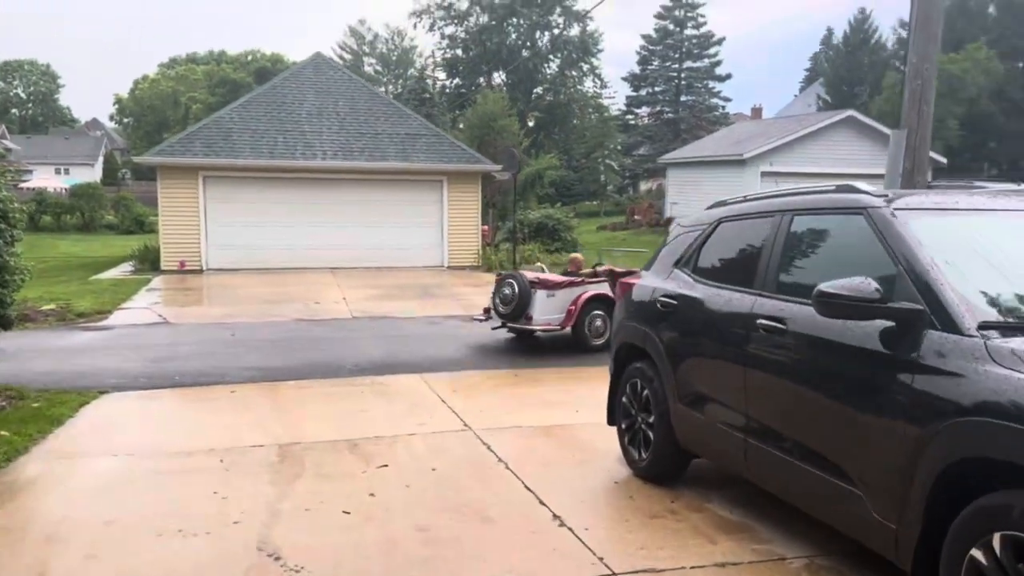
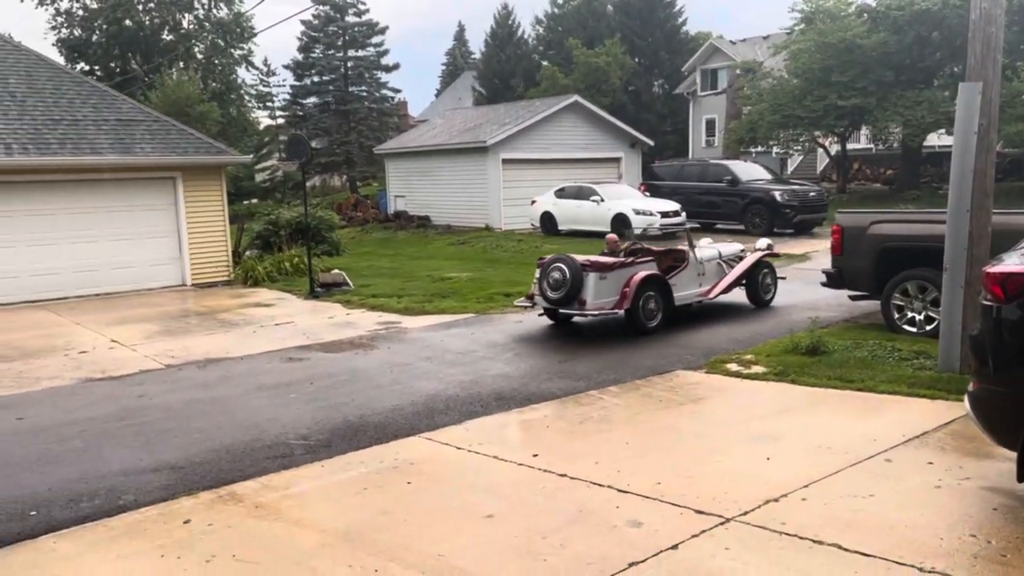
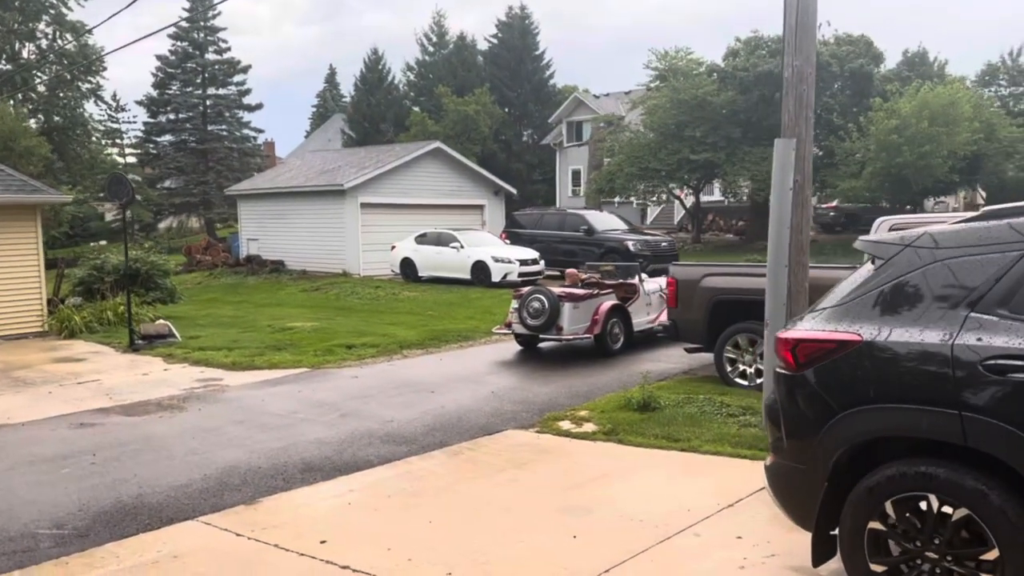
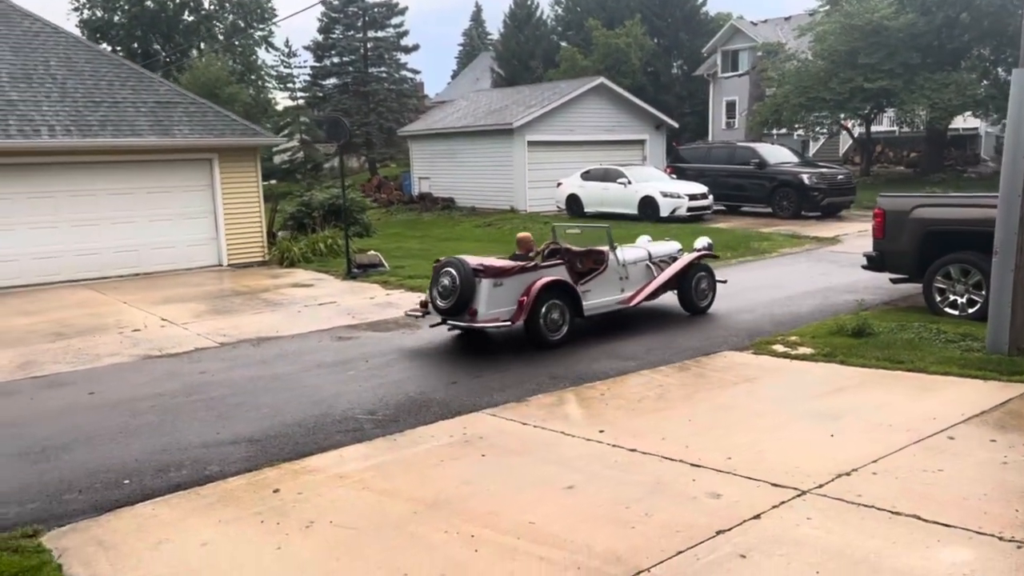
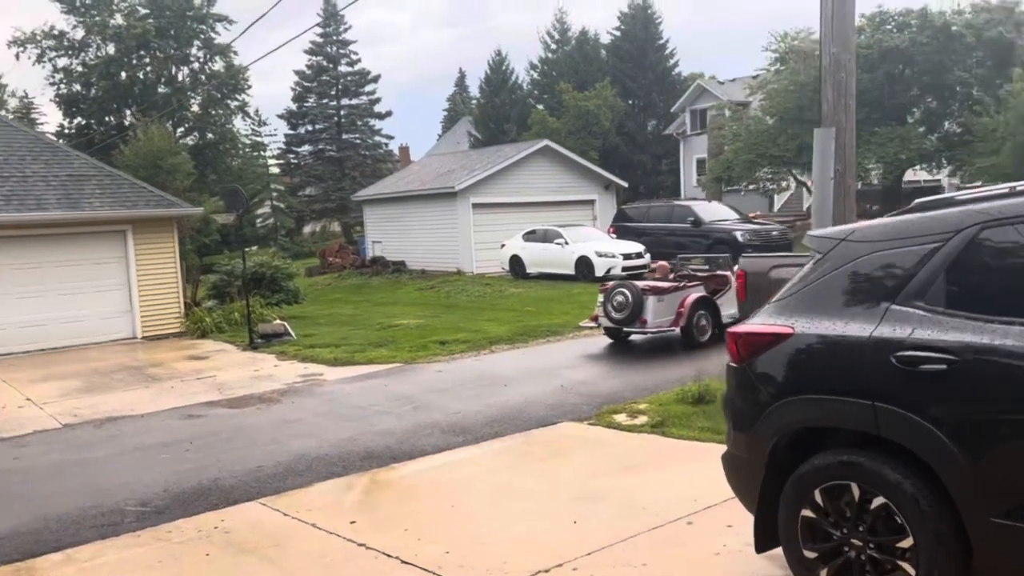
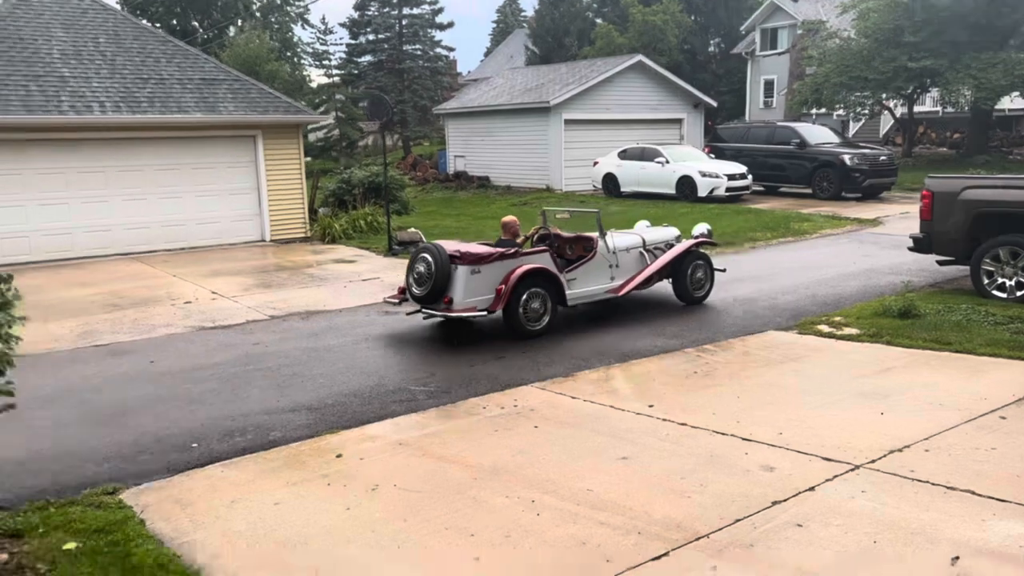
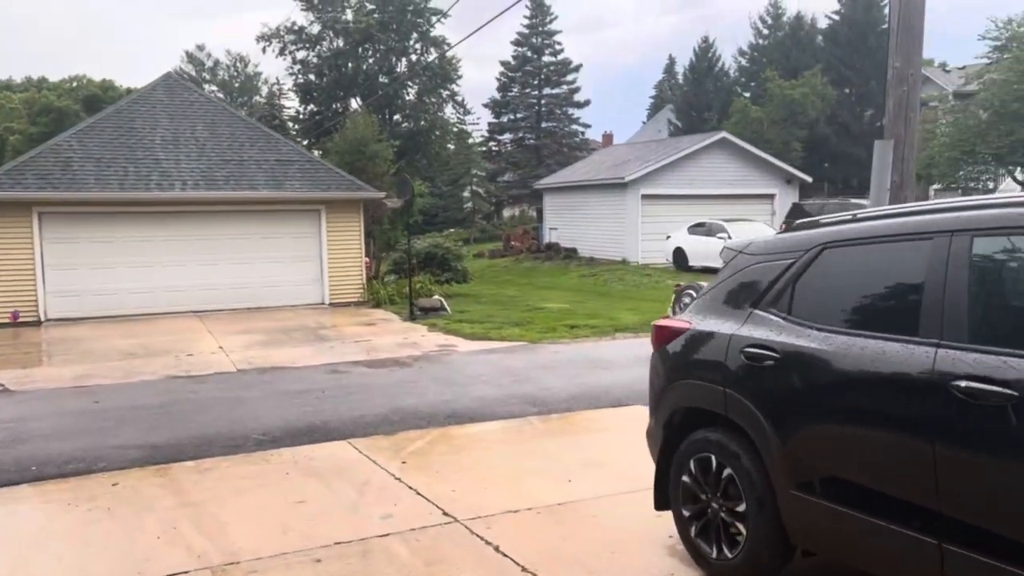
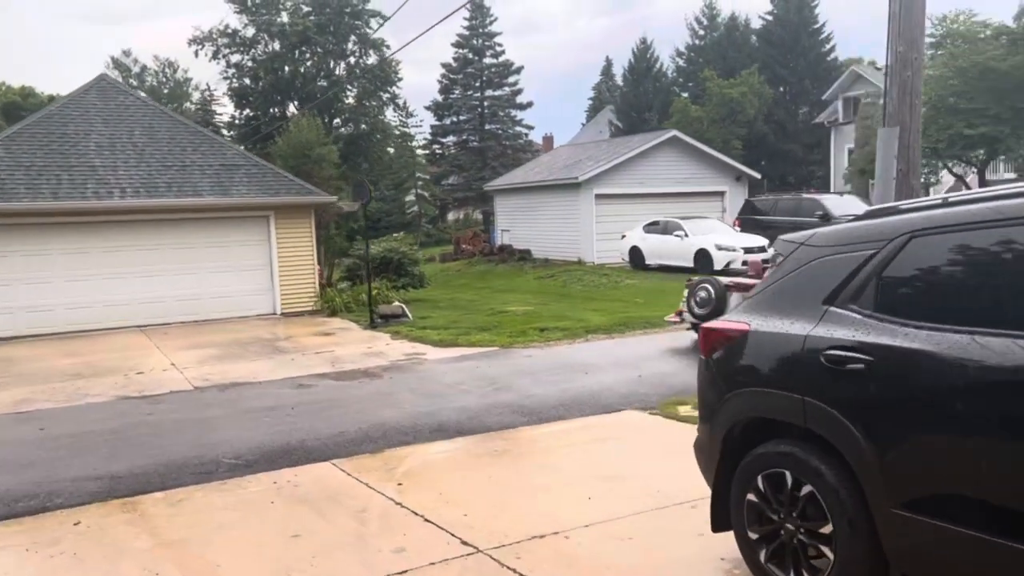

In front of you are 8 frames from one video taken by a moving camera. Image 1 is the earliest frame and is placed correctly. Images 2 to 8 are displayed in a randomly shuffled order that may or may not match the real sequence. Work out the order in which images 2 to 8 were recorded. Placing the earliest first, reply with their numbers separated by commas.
7, 8, 5, 3, 2, 4, 6
